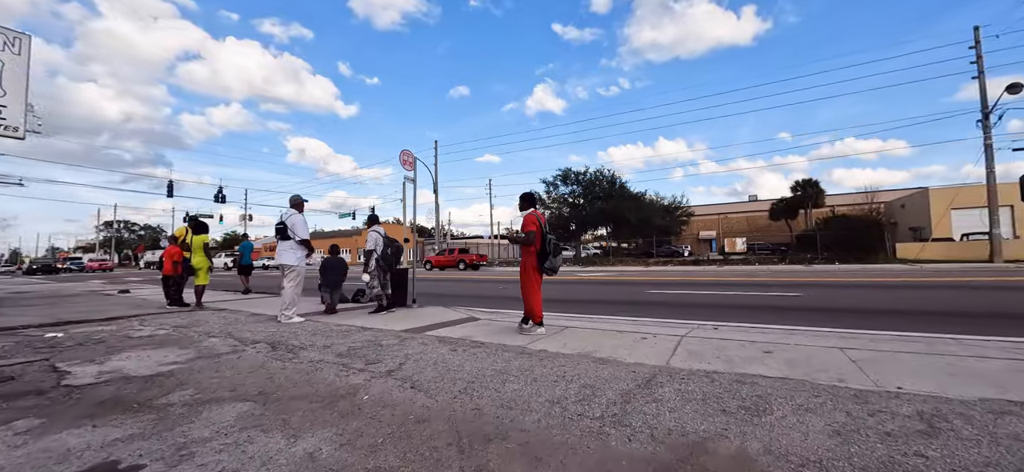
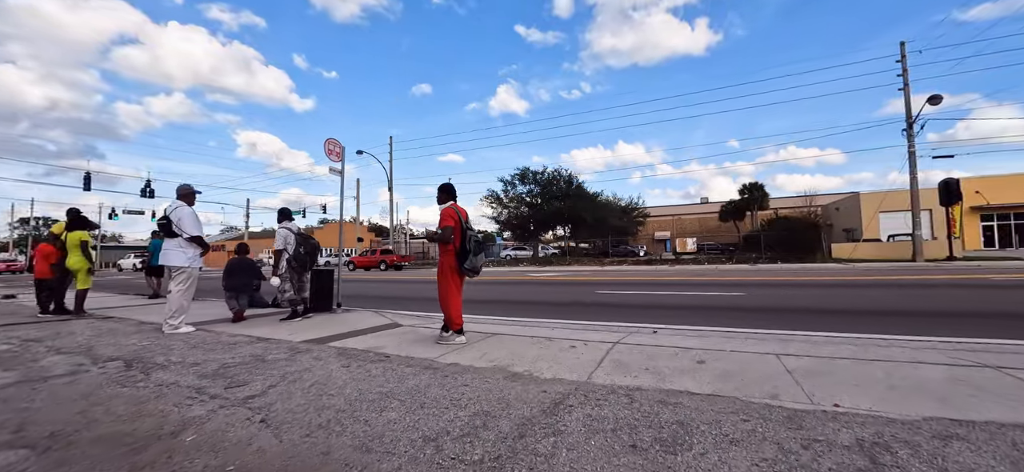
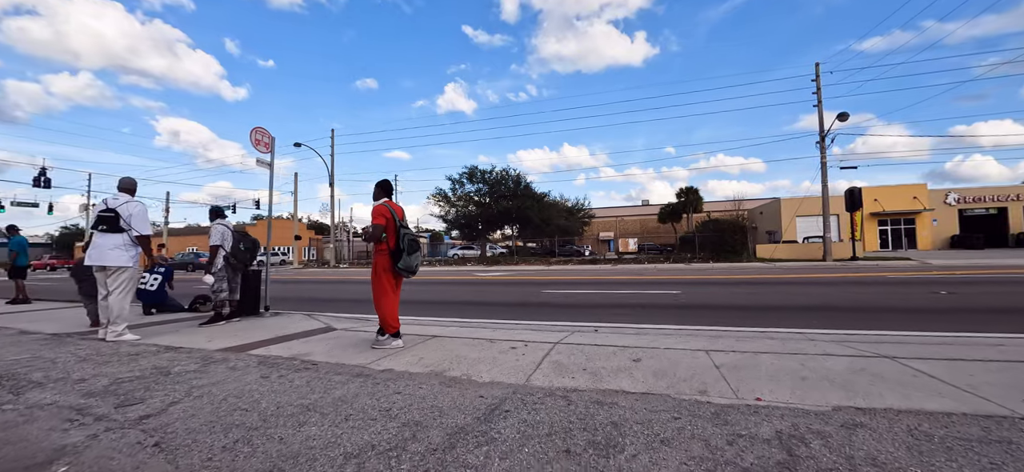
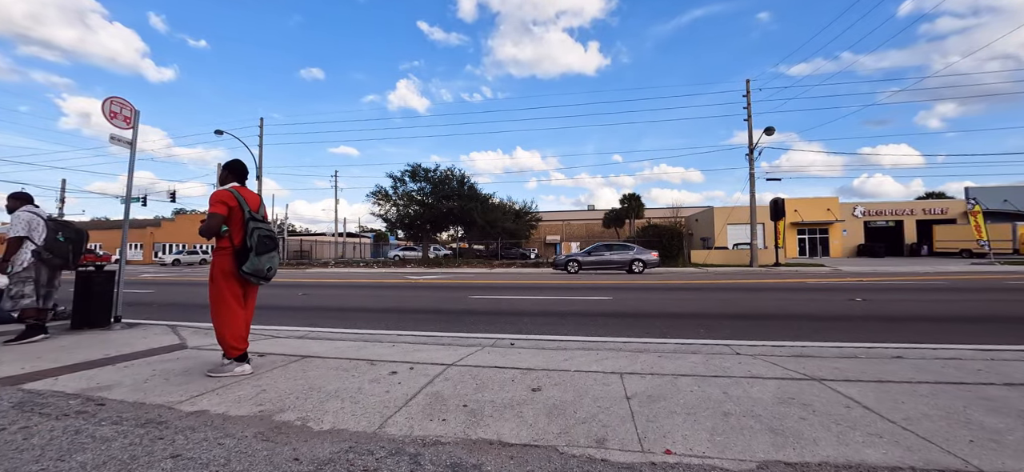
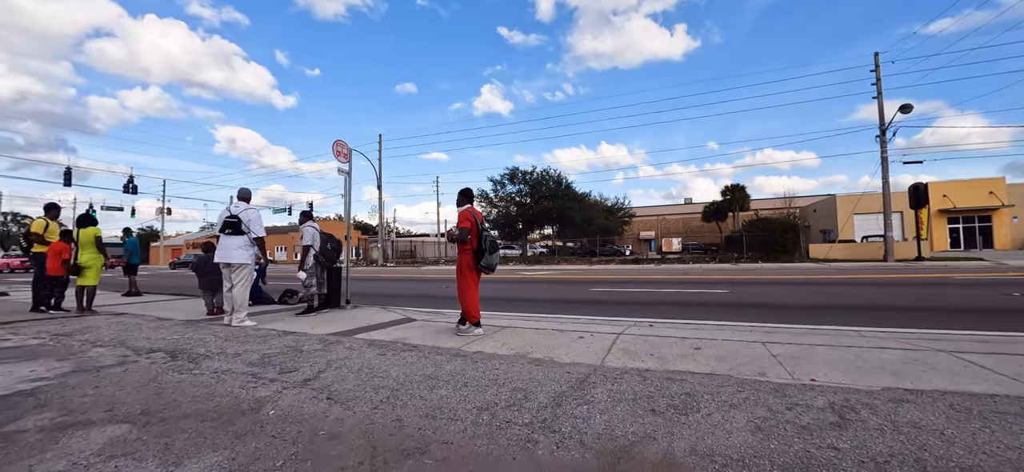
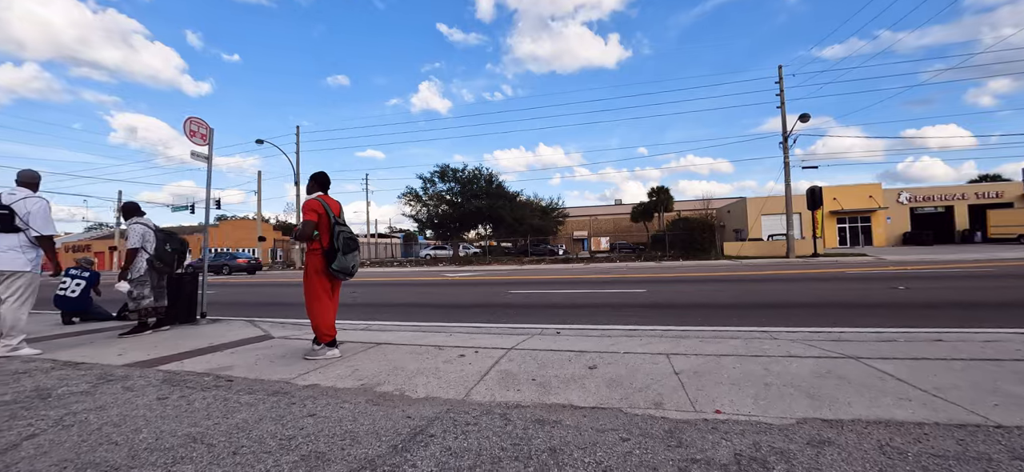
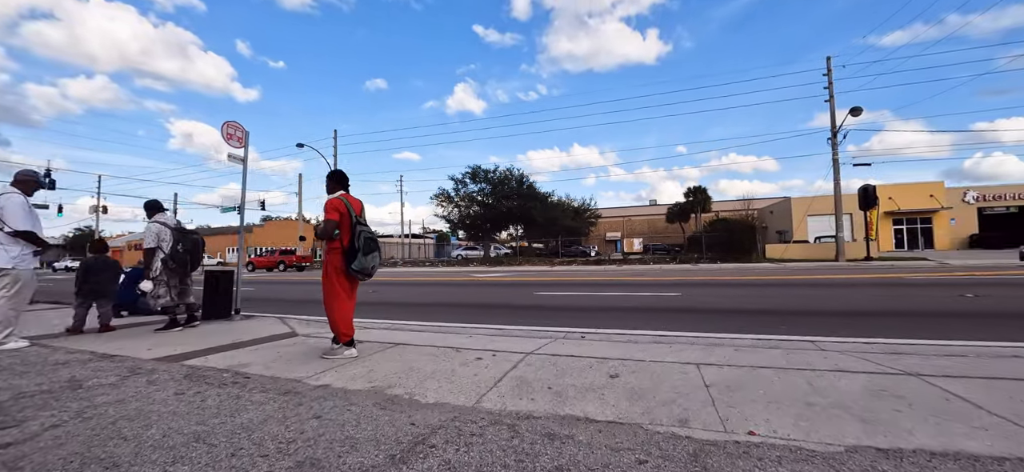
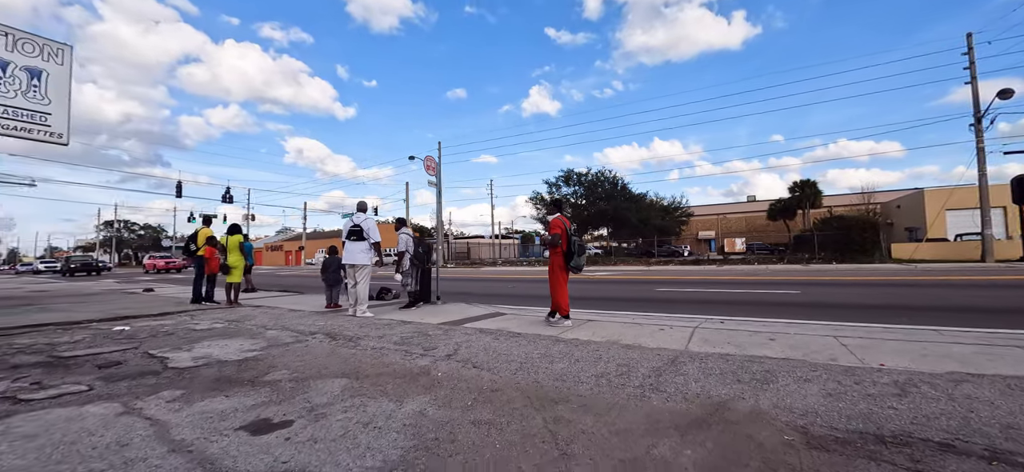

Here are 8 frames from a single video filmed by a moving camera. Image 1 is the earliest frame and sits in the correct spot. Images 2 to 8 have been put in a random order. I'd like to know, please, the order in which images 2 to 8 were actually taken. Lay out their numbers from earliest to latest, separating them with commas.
2, 7, 4, 6, 3, 5, 8
